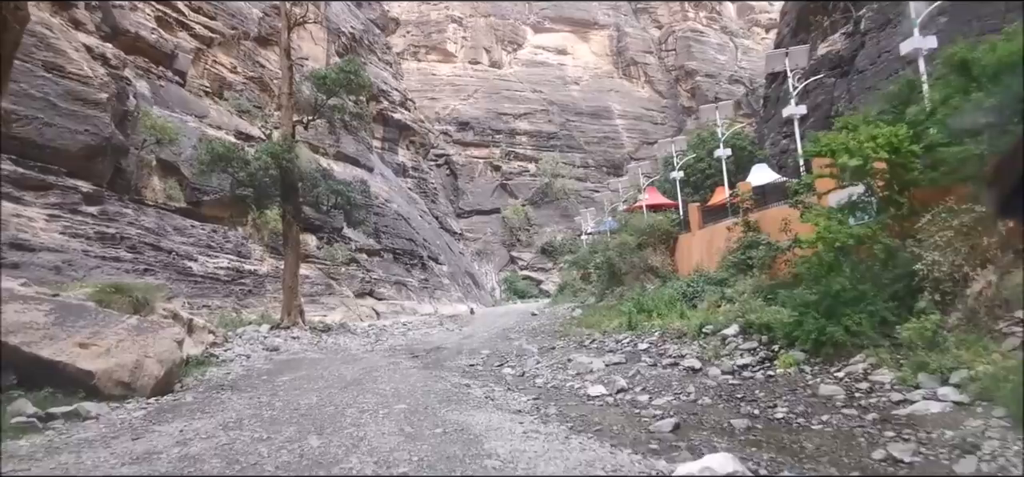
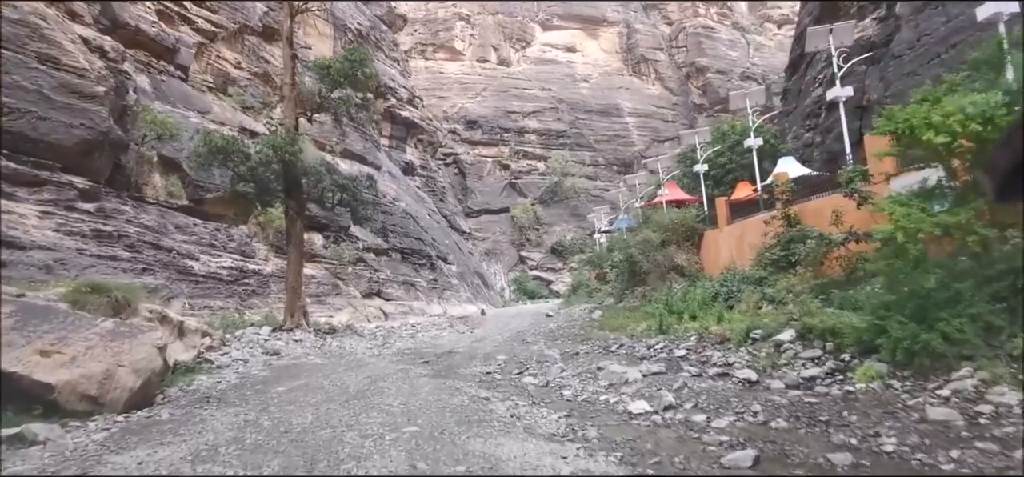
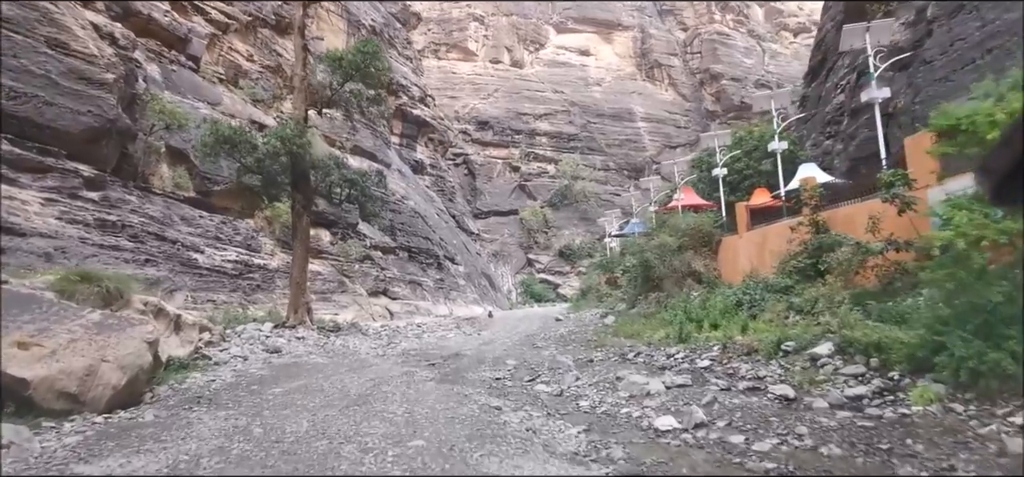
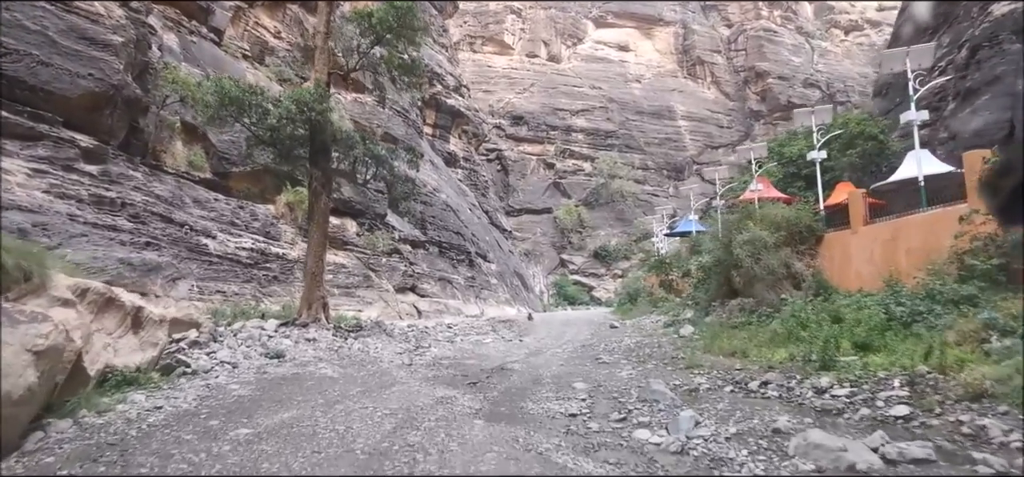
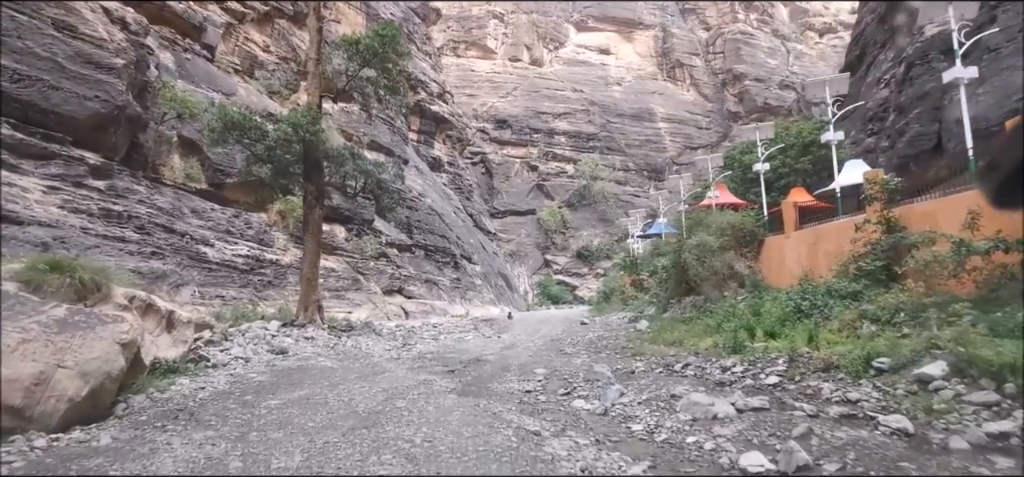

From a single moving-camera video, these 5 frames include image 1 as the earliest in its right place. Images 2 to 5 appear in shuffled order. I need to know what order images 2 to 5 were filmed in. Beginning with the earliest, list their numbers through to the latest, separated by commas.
2, 3, 5, 4
